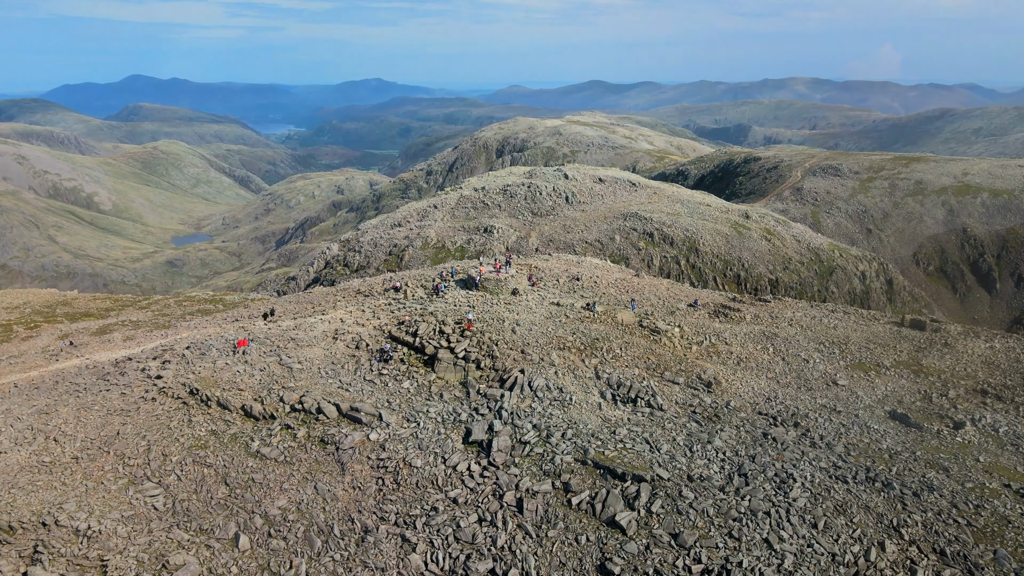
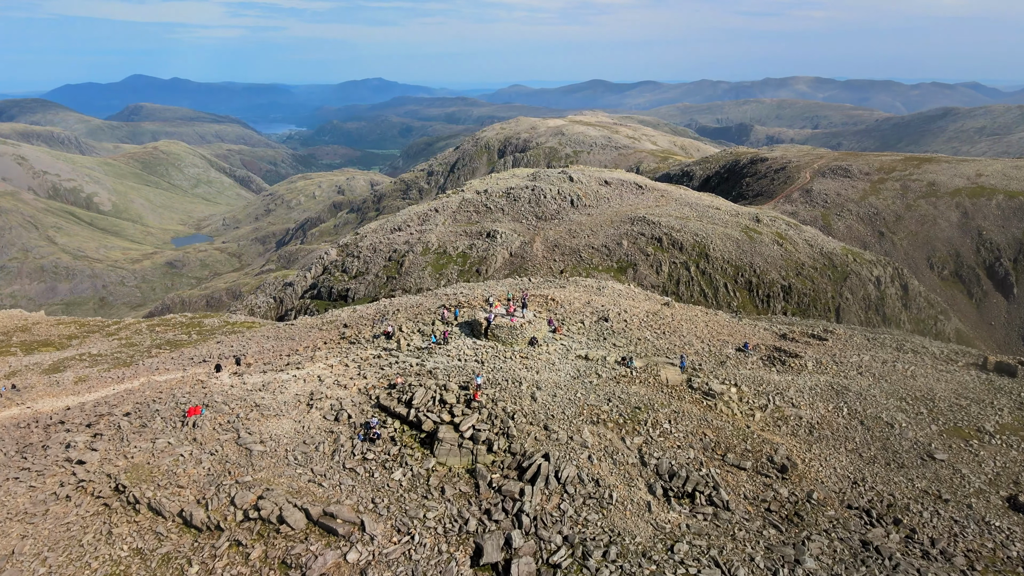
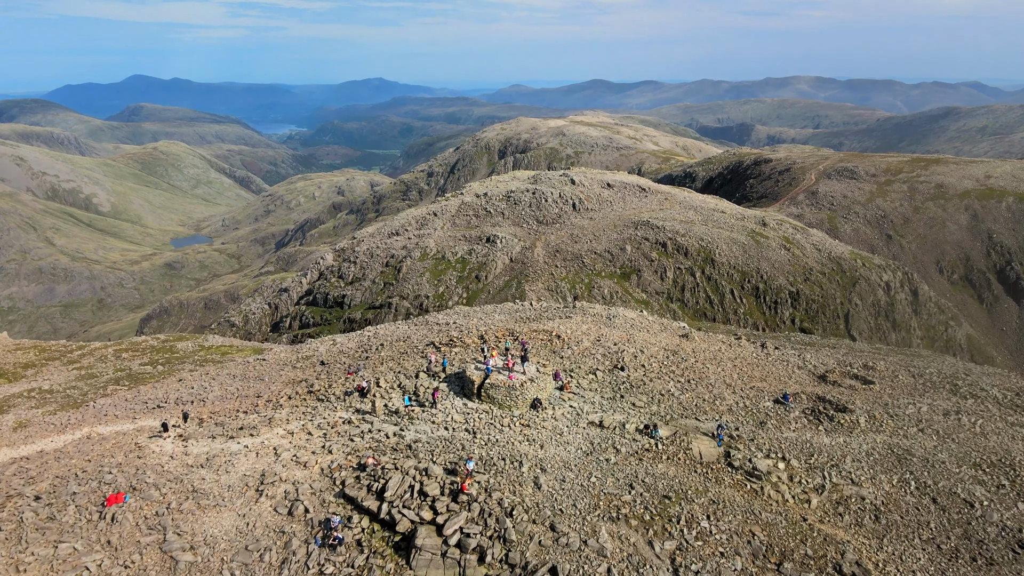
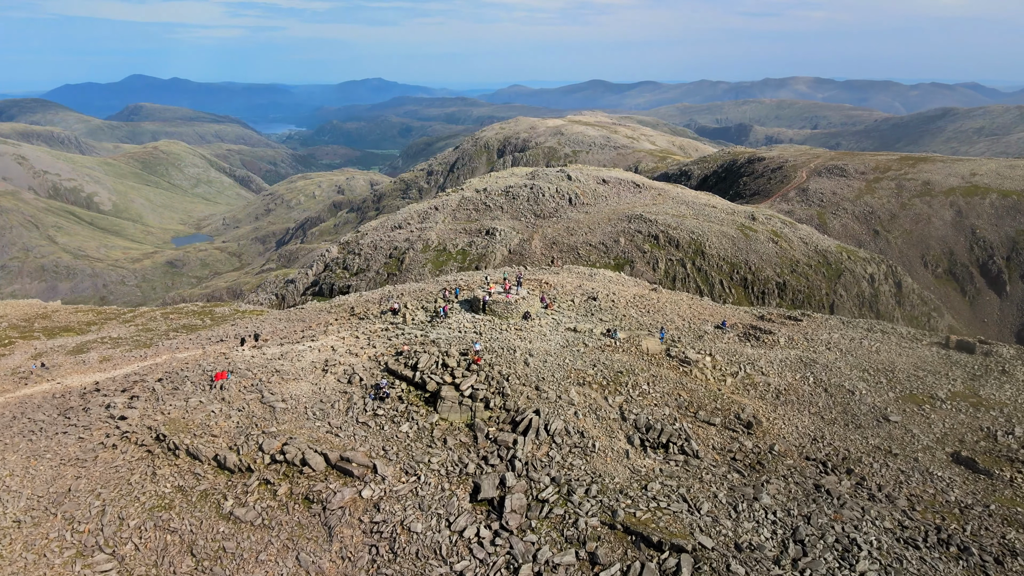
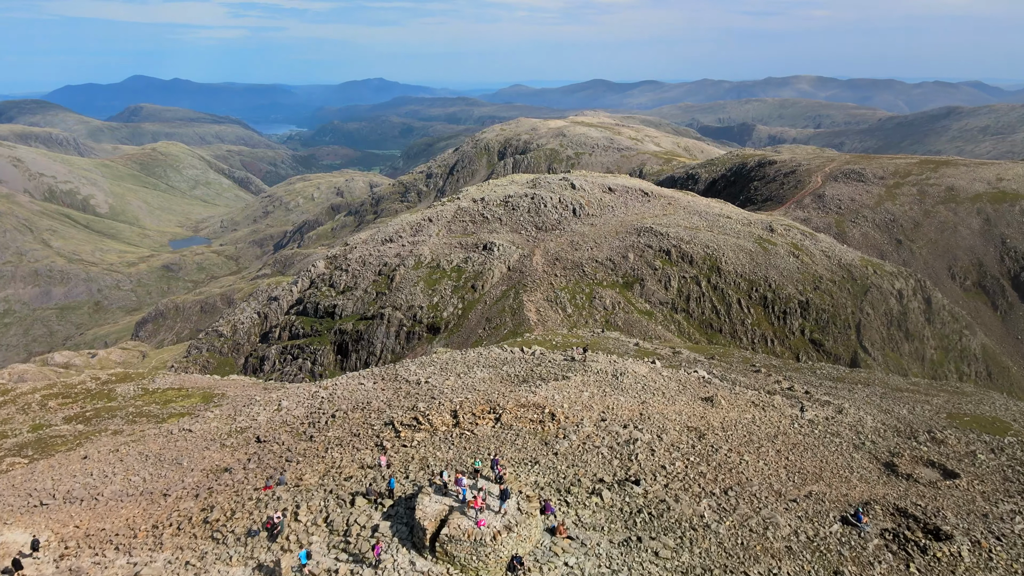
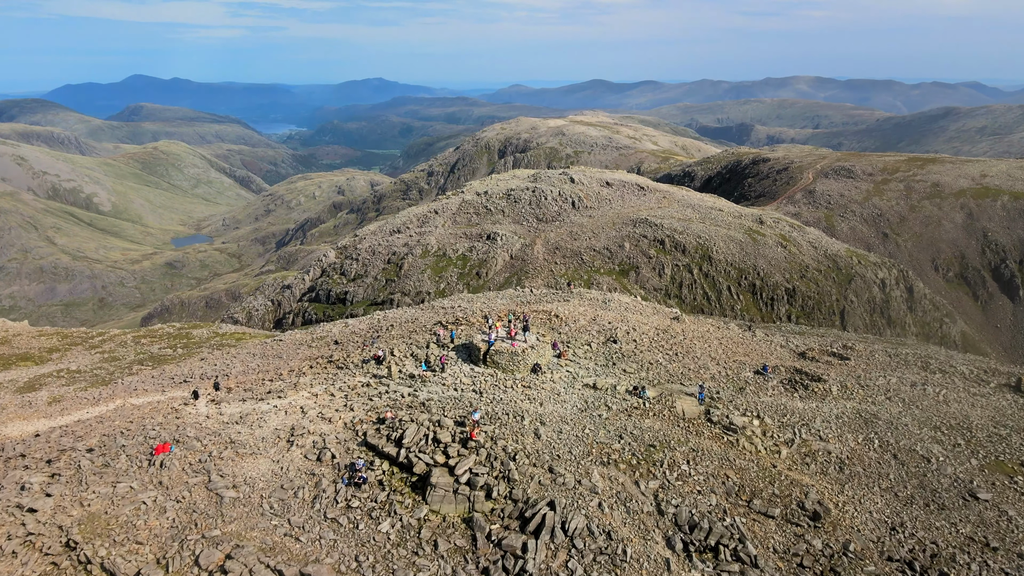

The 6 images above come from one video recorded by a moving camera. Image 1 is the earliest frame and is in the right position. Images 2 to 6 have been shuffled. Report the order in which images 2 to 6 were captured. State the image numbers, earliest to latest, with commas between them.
4, 2, 6, 3, 5
